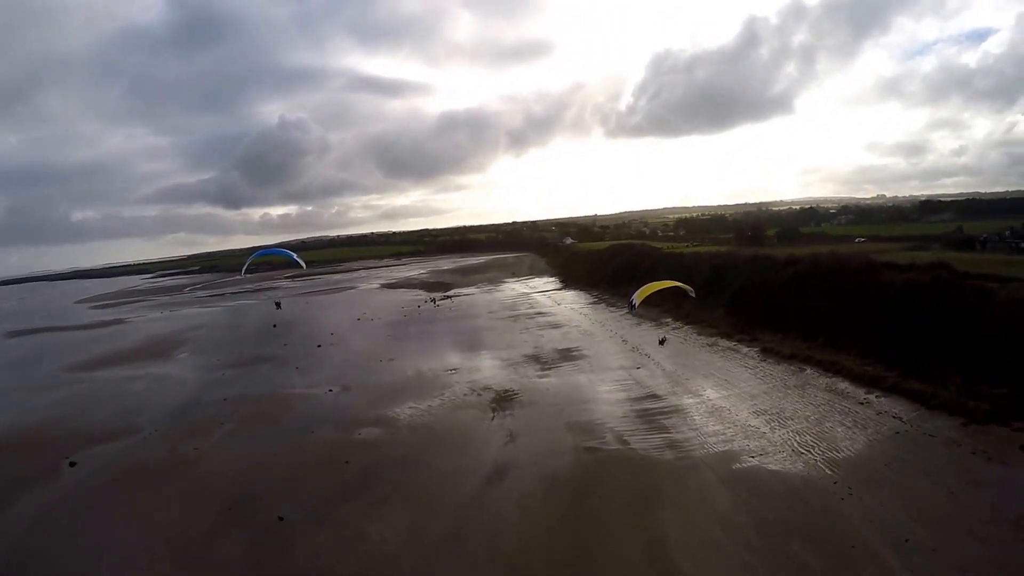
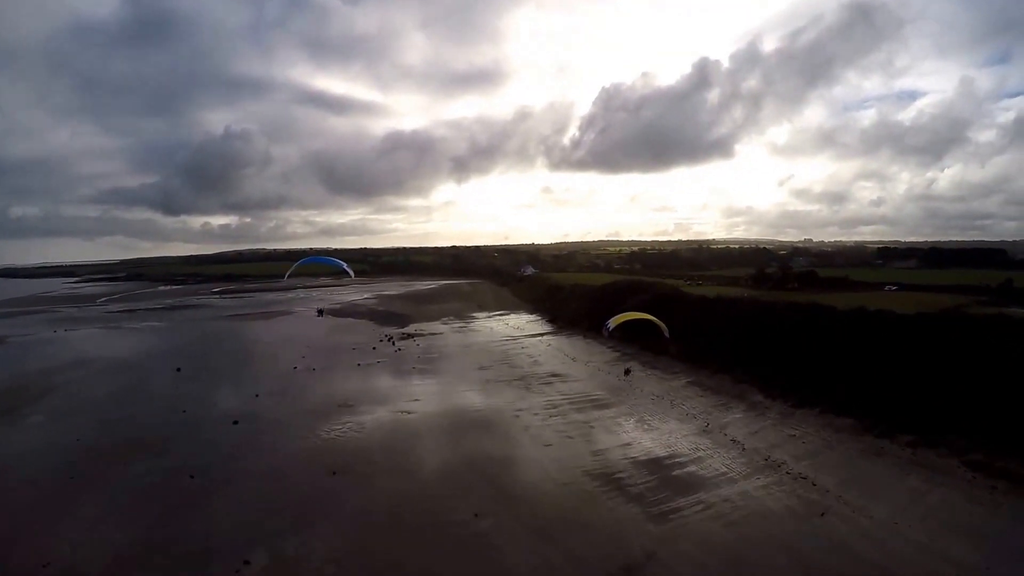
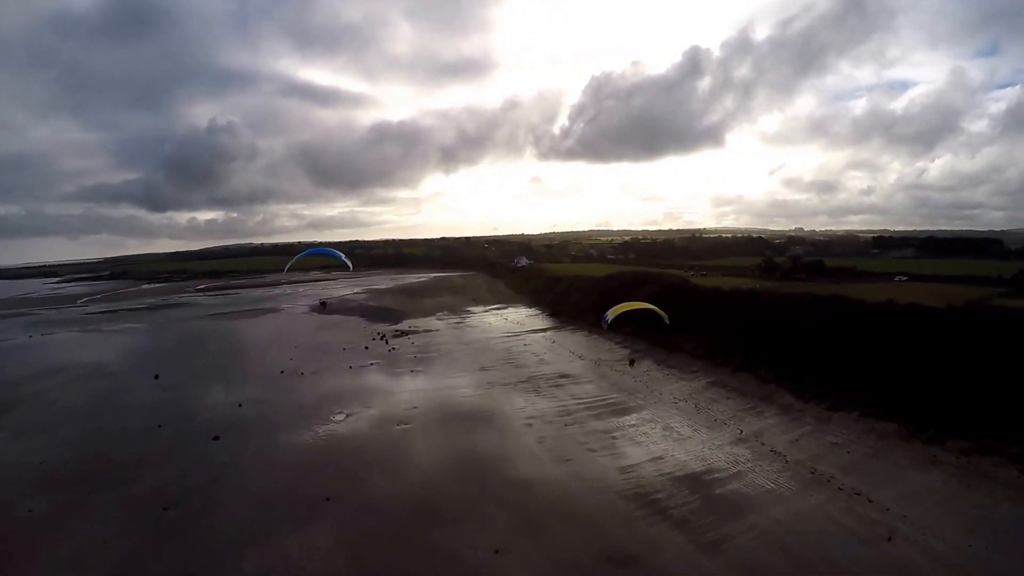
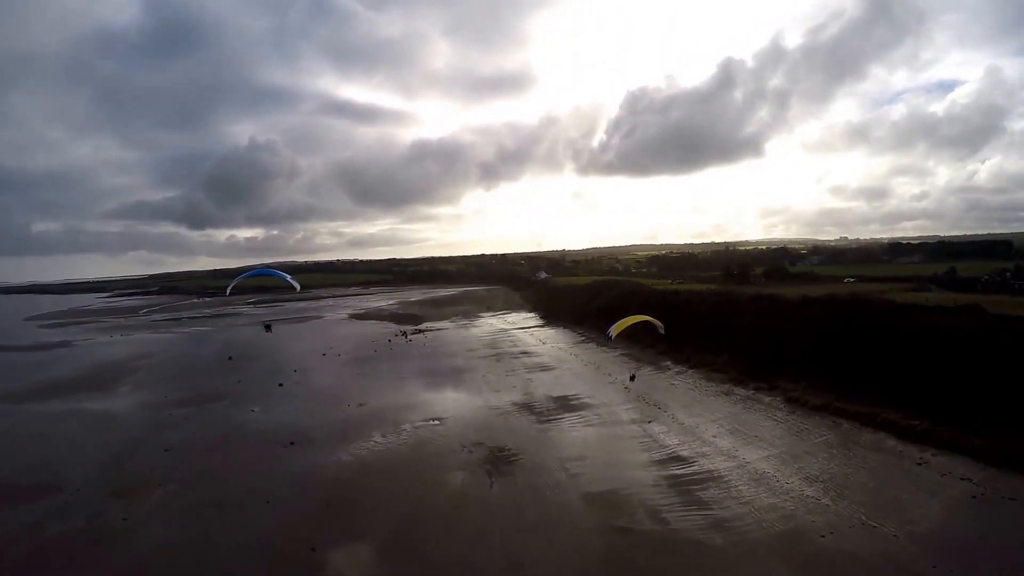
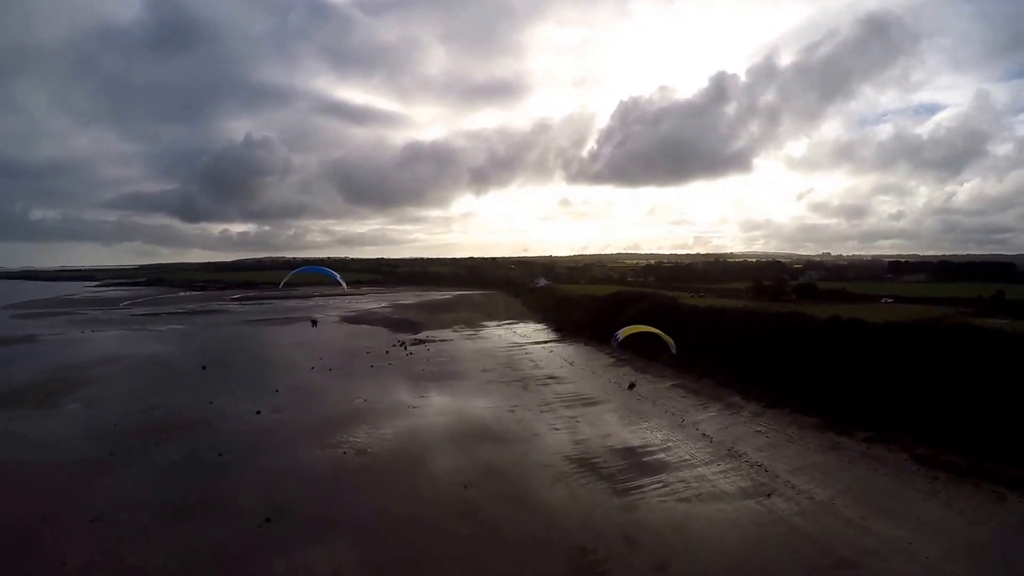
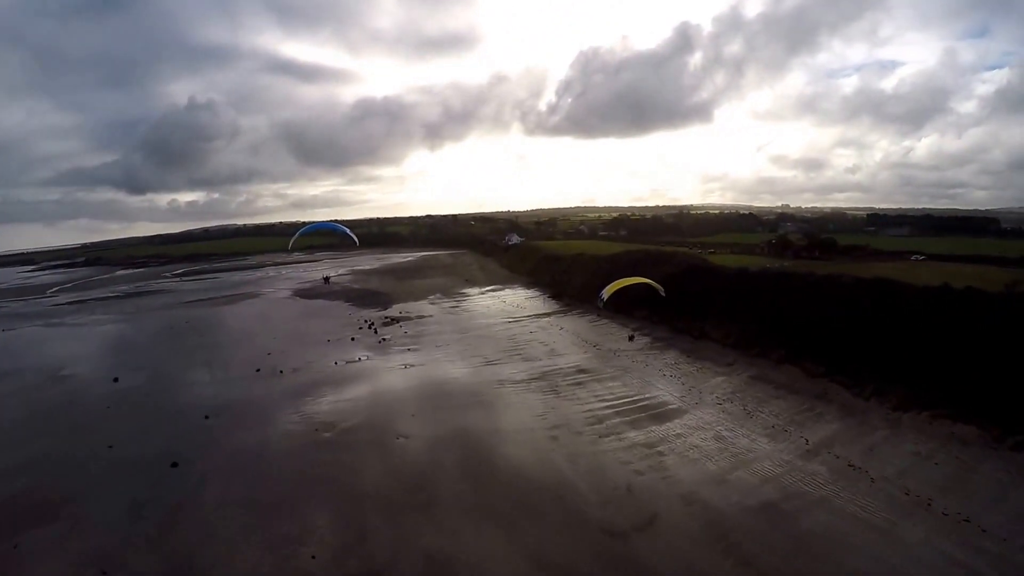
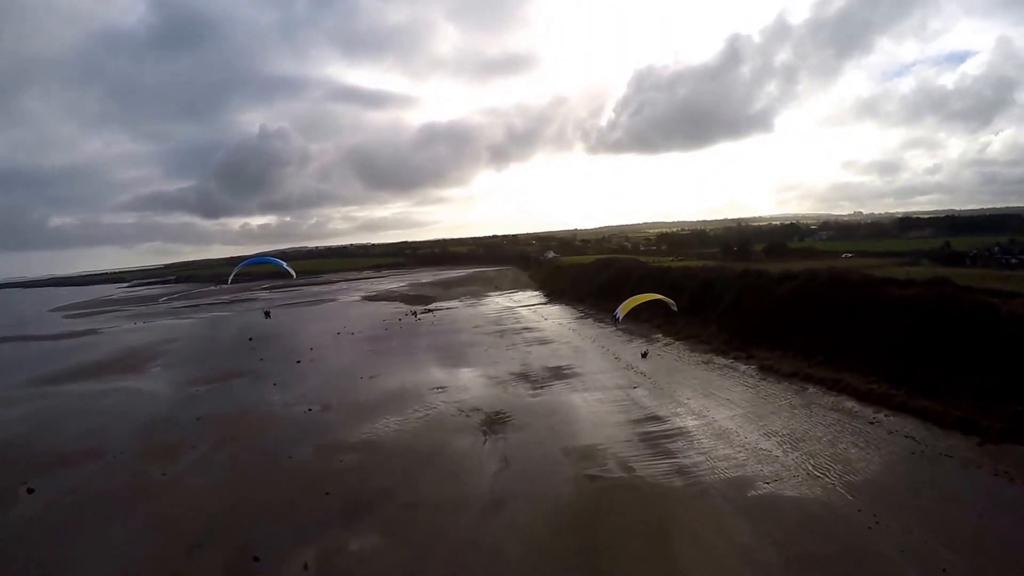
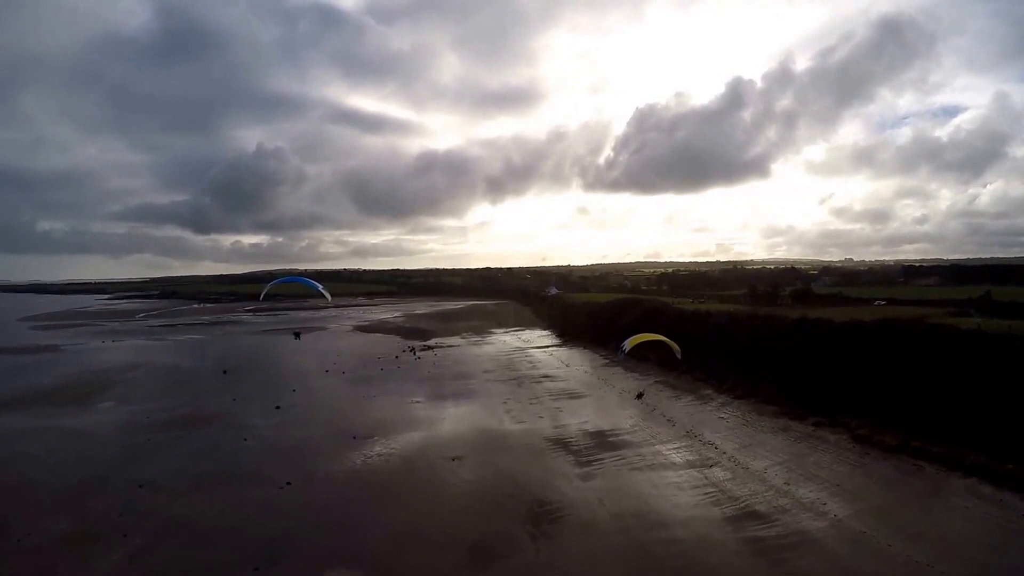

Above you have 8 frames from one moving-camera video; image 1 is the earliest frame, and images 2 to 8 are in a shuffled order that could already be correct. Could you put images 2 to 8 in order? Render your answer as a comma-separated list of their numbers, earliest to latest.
7, 4, 8, 5, 2, 3, 6
